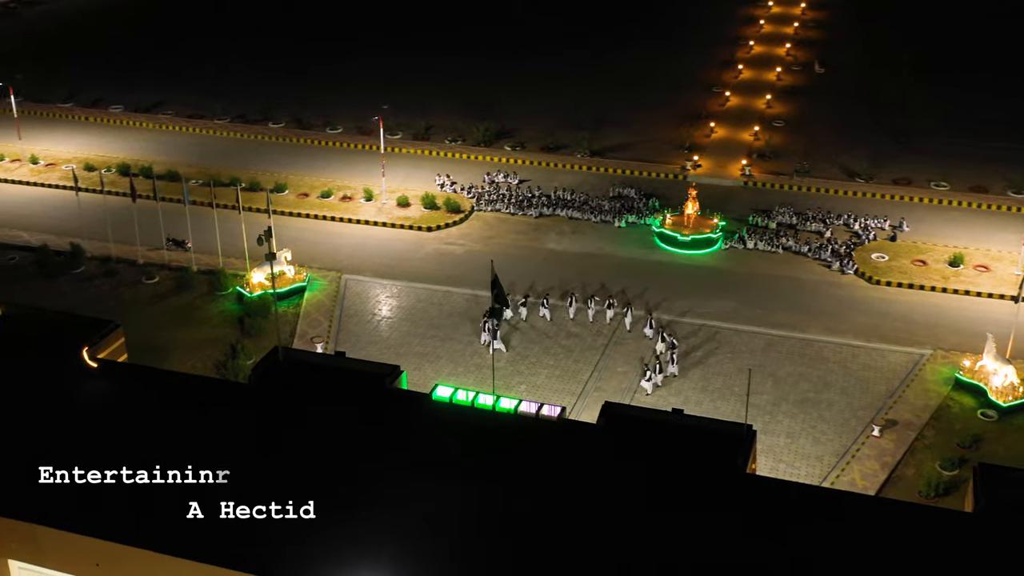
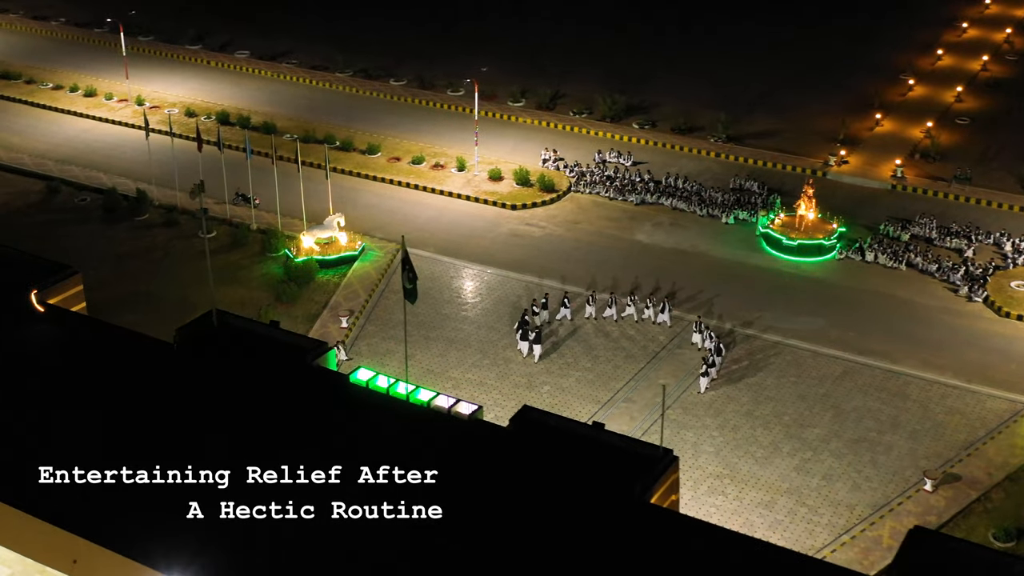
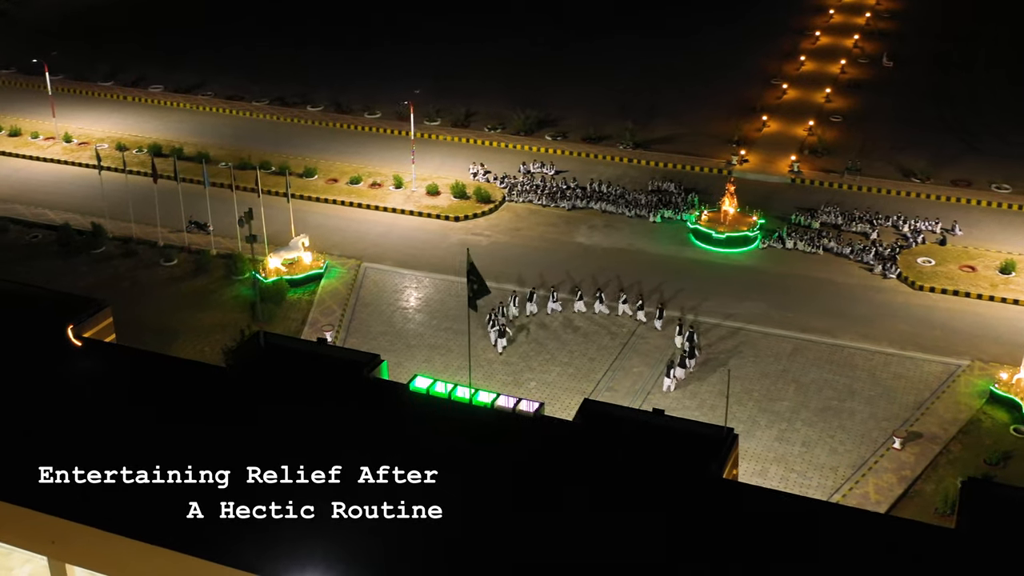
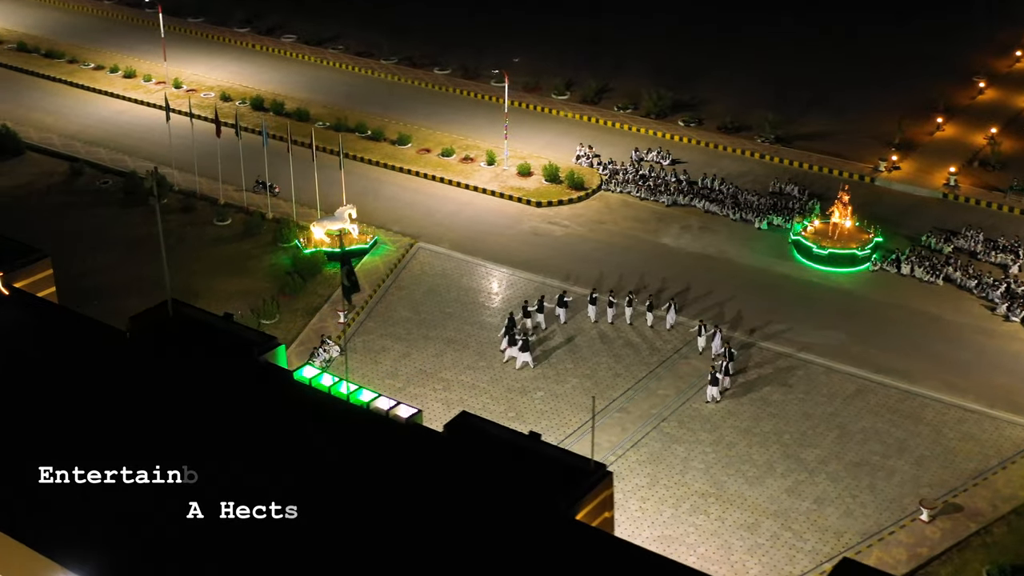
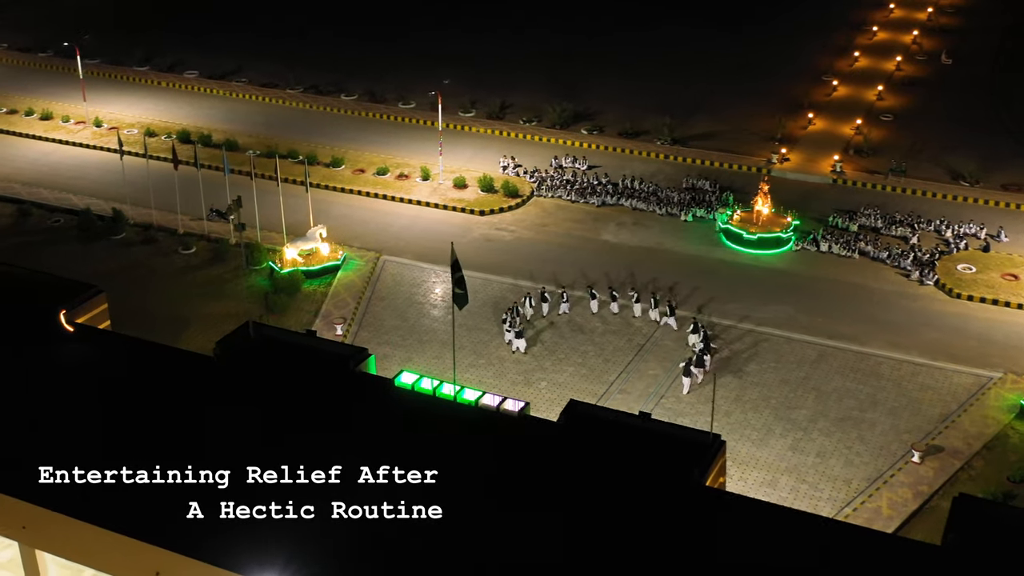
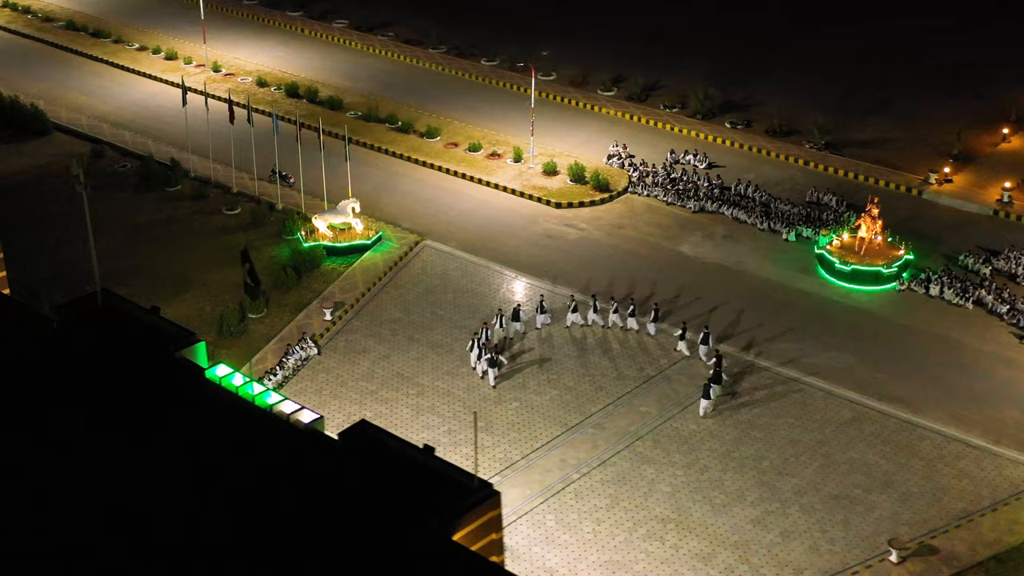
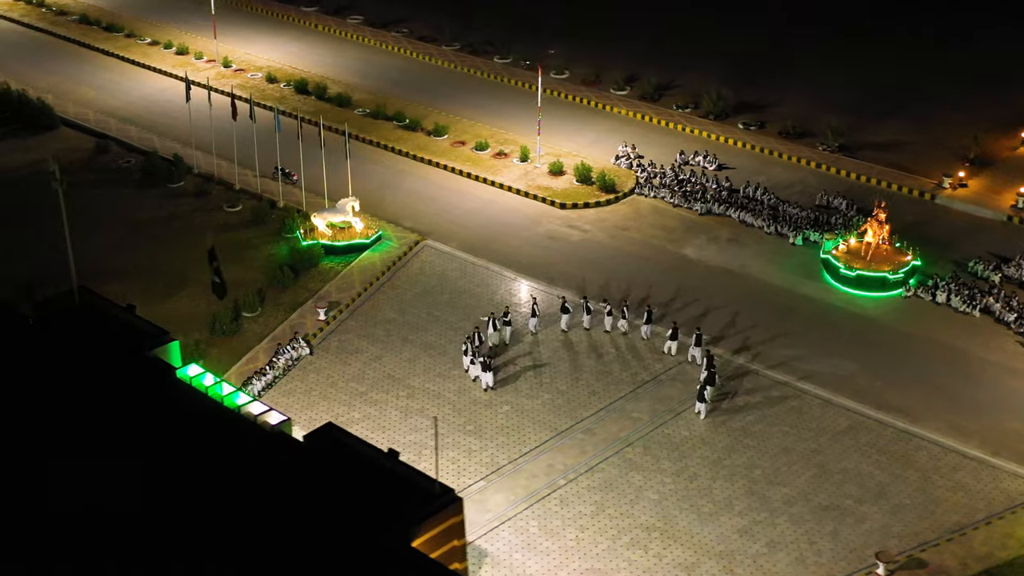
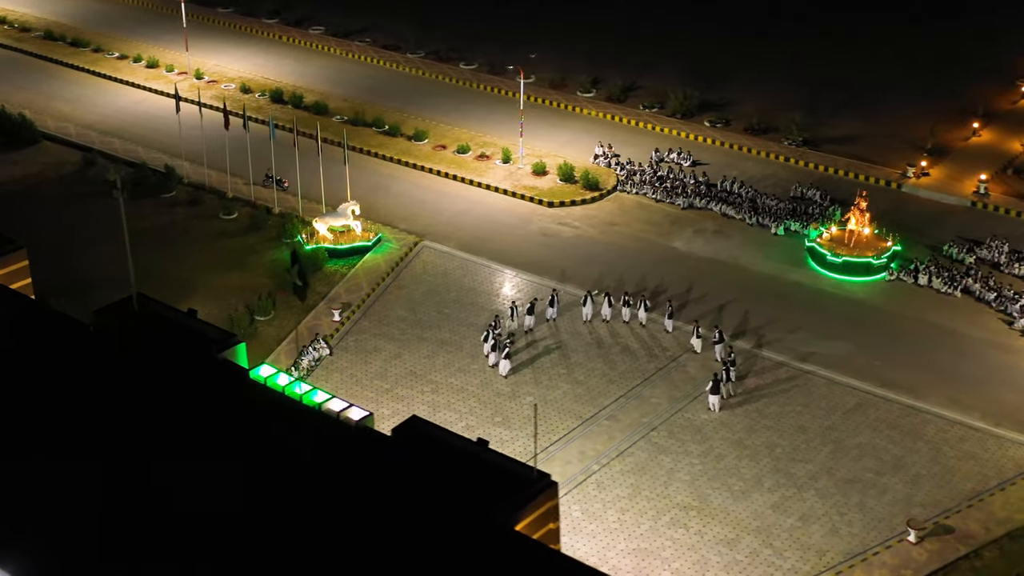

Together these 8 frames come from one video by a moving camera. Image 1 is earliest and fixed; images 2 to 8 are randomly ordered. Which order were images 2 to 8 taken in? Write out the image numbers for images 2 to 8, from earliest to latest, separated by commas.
3, 5, 2, 4, 8, 6, 7
